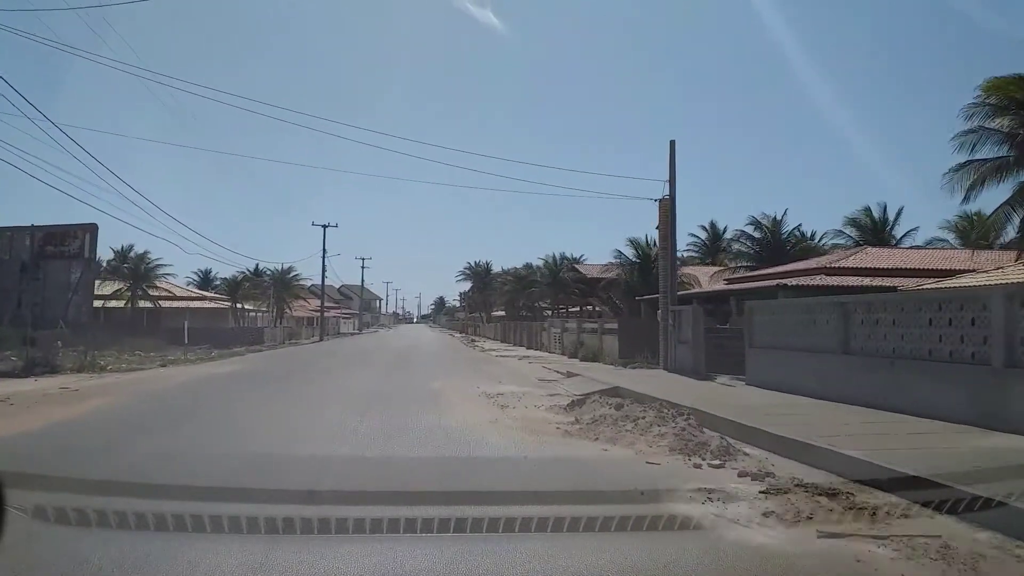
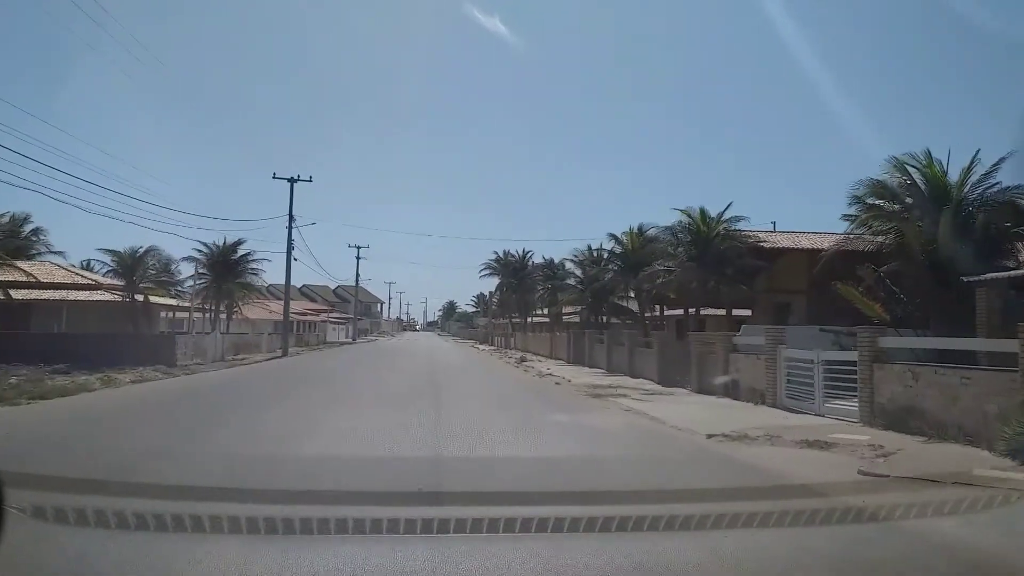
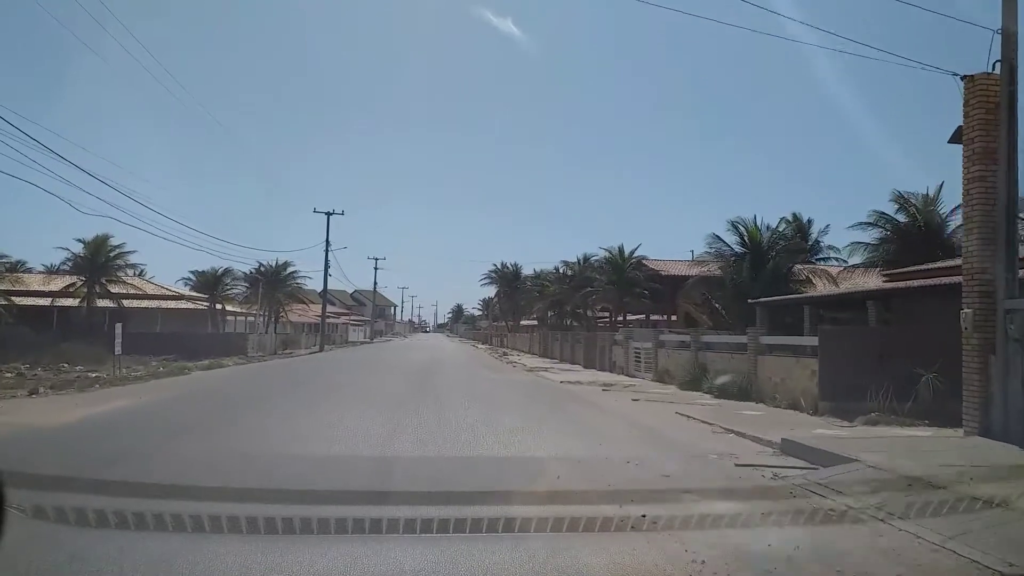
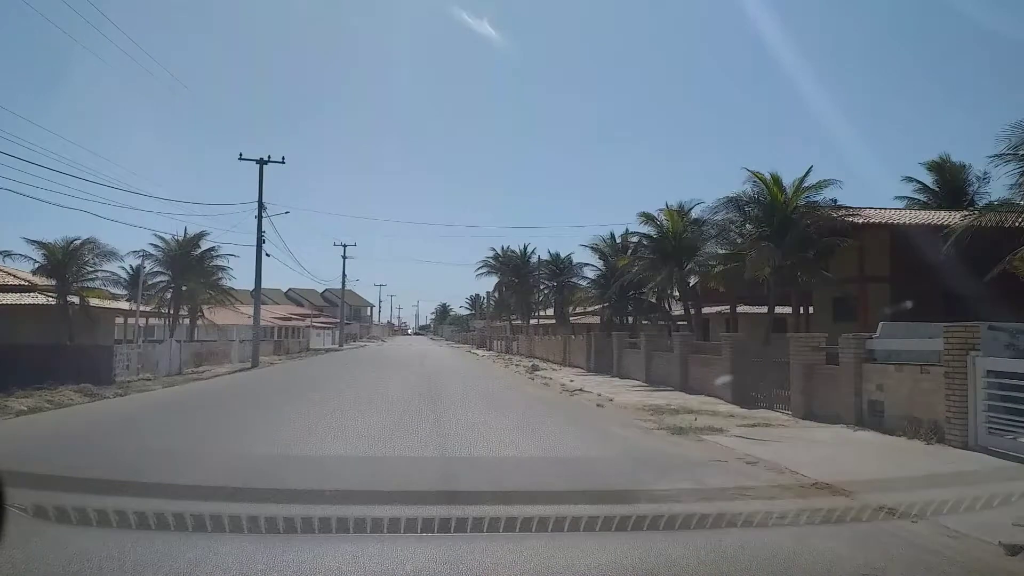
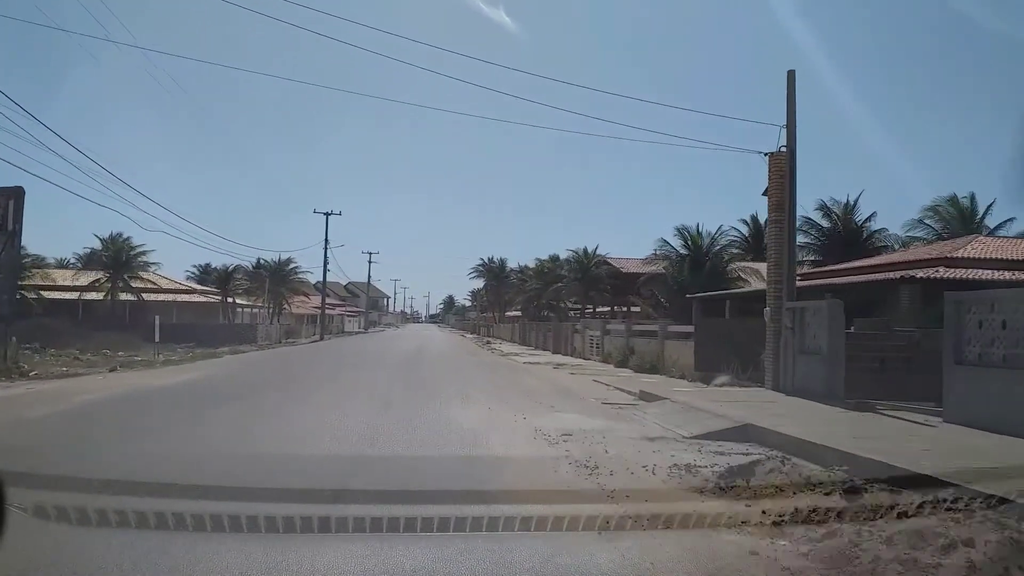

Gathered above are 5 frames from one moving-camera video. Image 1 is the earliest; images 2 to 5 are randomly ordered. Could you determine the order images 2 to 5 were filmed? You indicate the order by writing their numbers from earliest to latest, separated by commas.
5, 3, 2, 4
